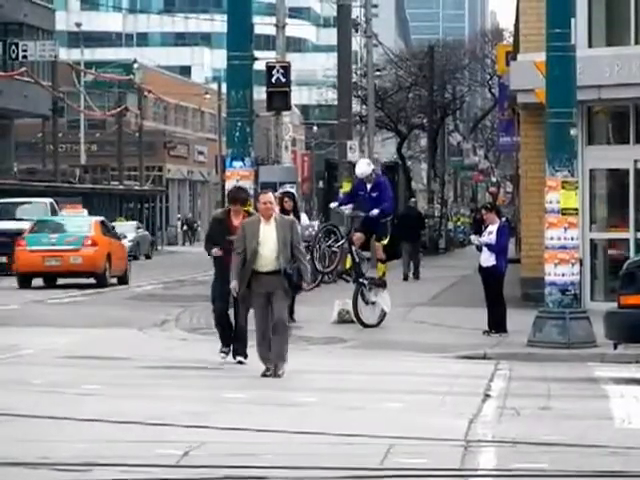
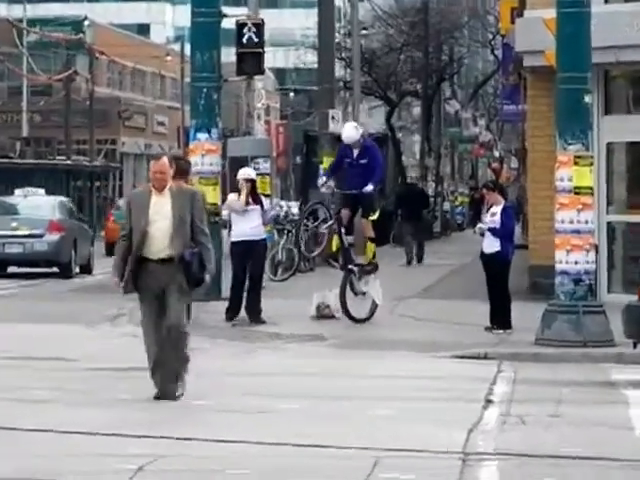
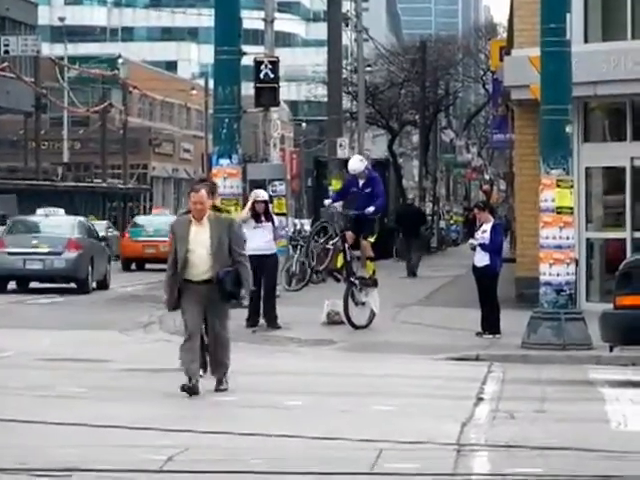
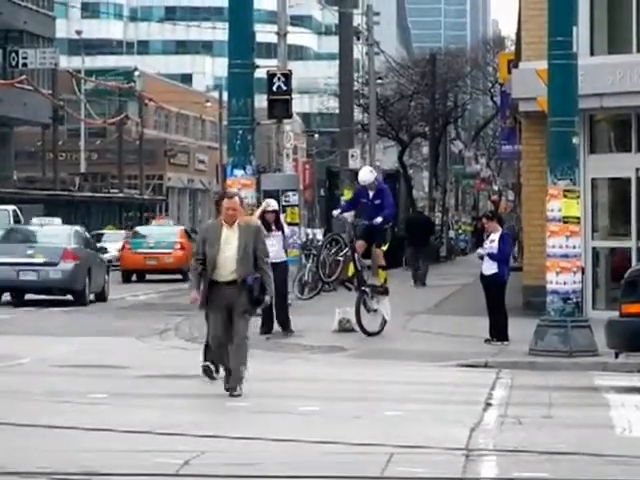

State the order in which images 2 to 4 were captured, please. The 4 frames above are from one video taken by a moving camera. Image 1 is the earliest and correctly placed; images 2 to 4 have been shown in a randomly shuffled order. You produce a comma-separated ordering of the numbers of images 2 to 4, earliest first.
4, 3, 2
